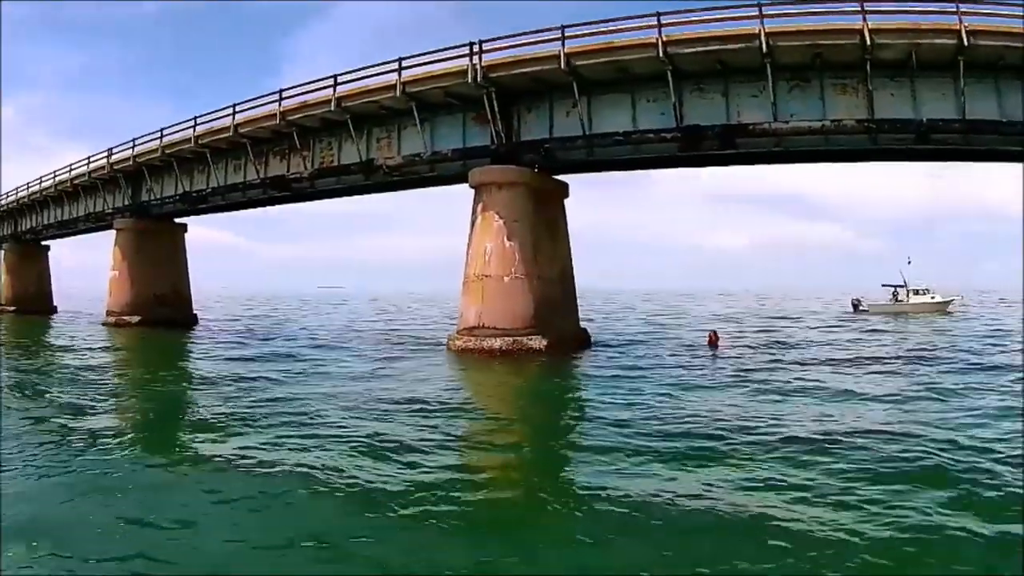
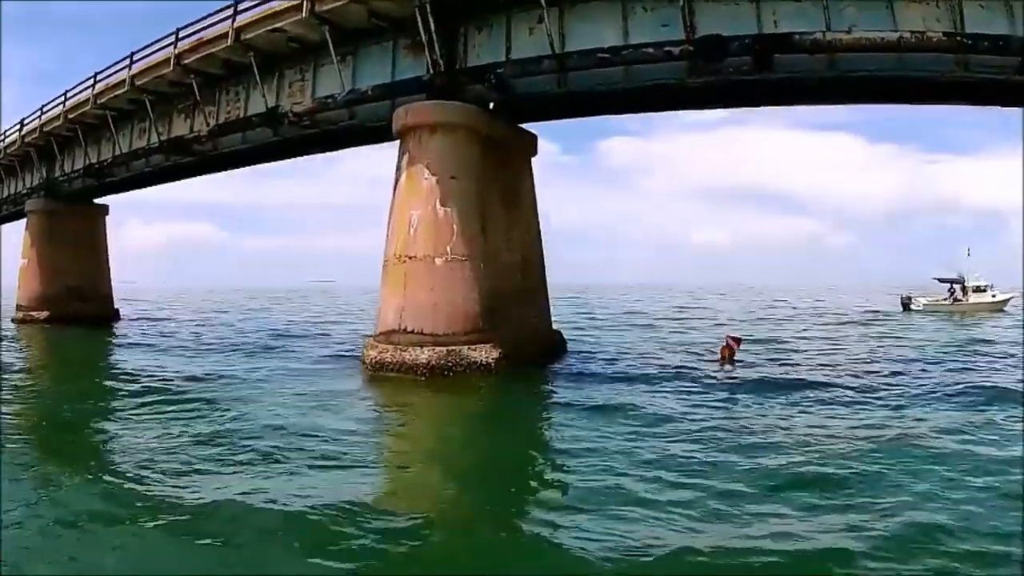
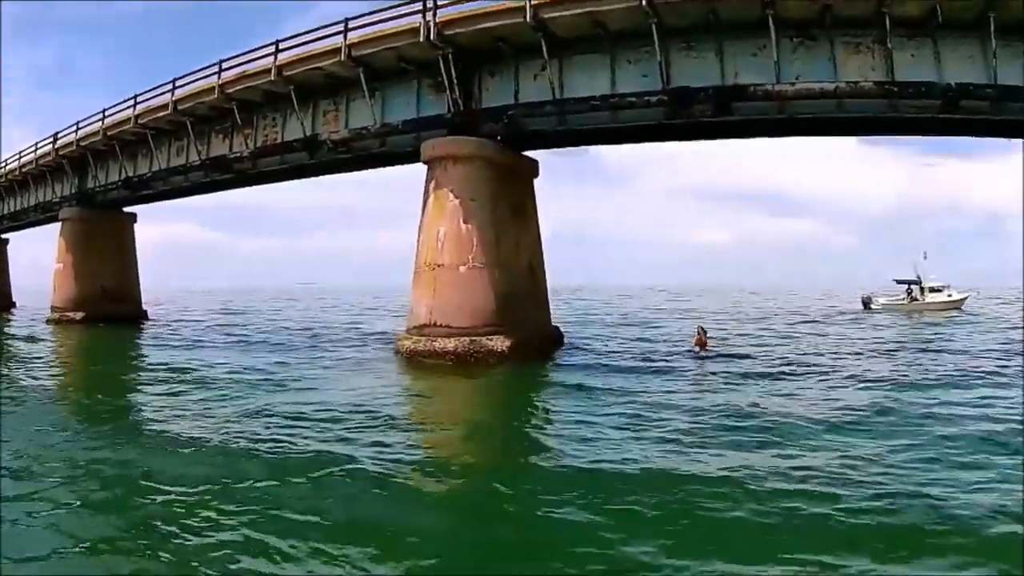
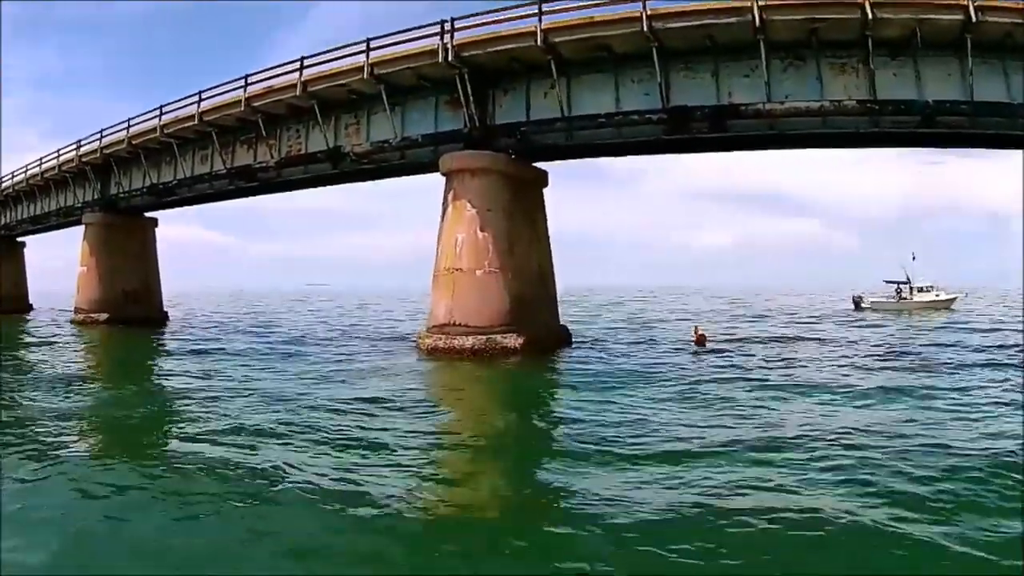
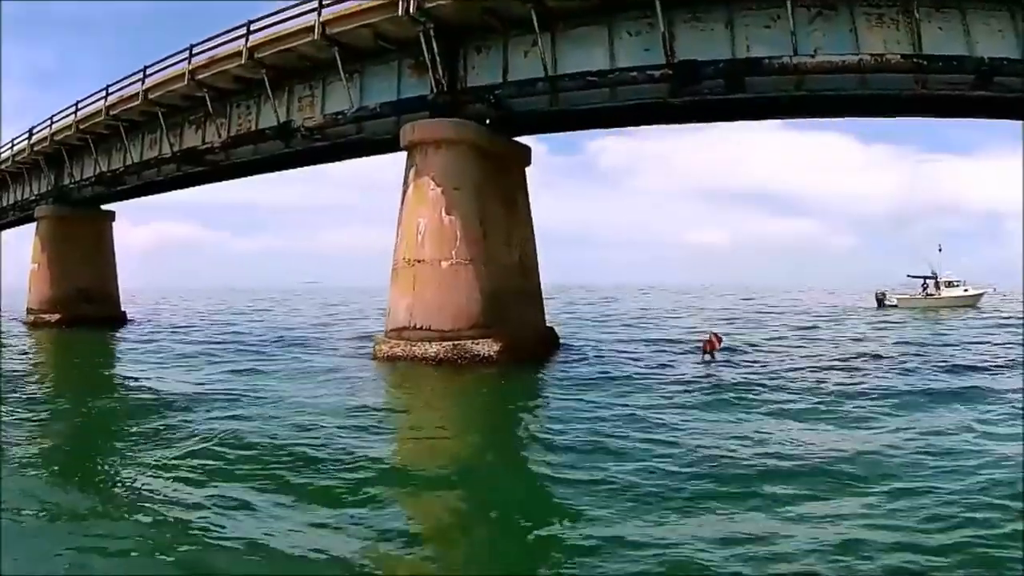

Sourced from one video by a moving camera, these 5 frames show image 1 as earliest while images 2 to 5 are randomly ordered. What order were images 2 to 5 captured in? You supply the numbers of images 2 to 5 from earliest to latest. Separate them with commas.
4, 3, 5, 2
